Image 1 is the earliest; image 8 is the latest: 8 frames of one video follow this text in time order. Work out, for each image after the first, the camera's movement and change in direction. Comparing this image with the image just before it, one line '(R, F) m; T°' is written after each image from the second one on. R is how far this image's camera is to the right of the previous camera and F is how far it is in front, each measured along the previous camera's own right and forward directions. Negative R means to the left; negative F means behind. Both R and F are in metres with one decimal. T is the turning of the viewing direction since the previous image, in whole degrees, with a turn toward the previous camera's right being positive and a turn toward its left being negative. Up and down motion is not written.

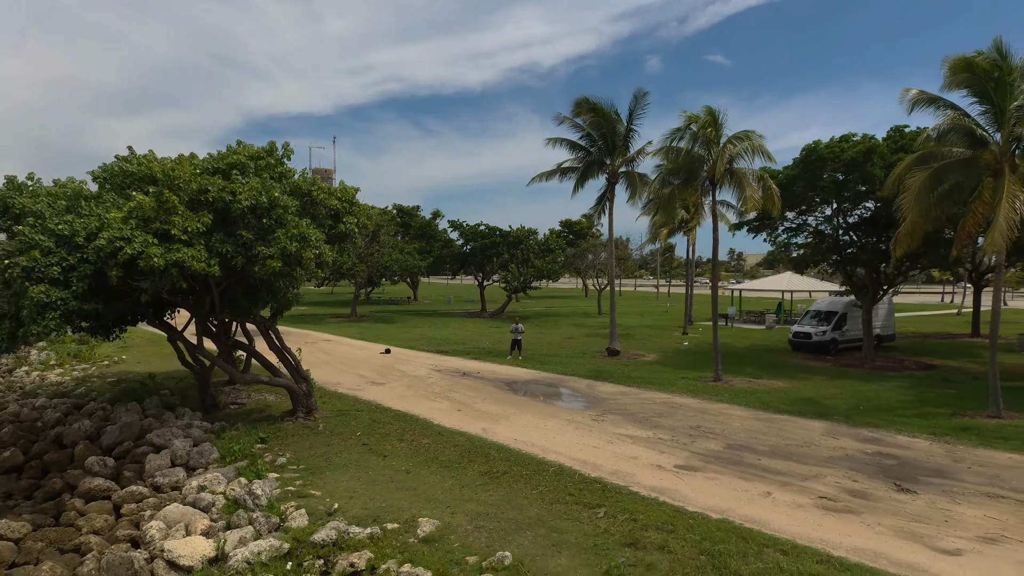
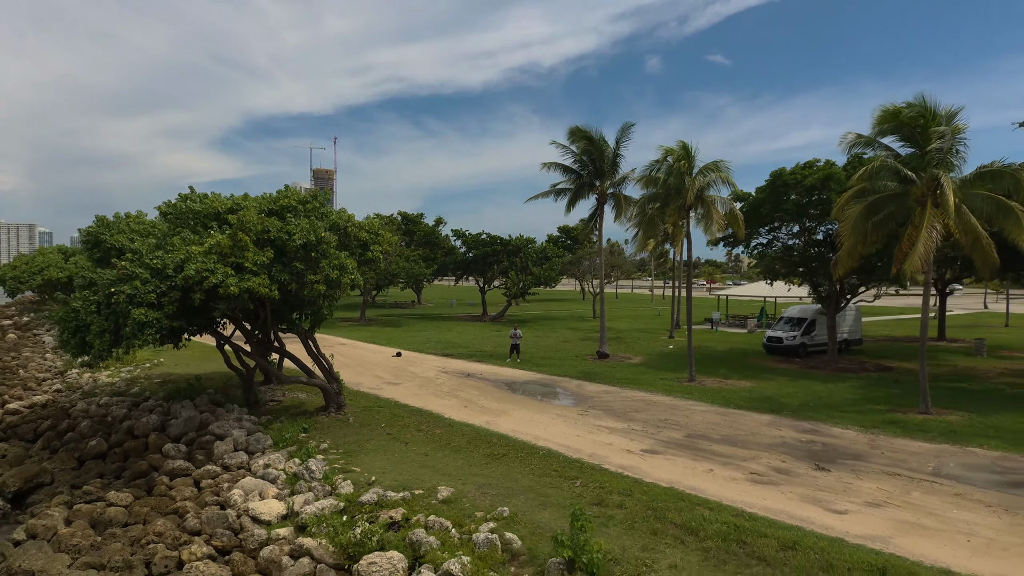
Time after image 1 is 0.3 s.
(0.0, -2.0) m; 0°
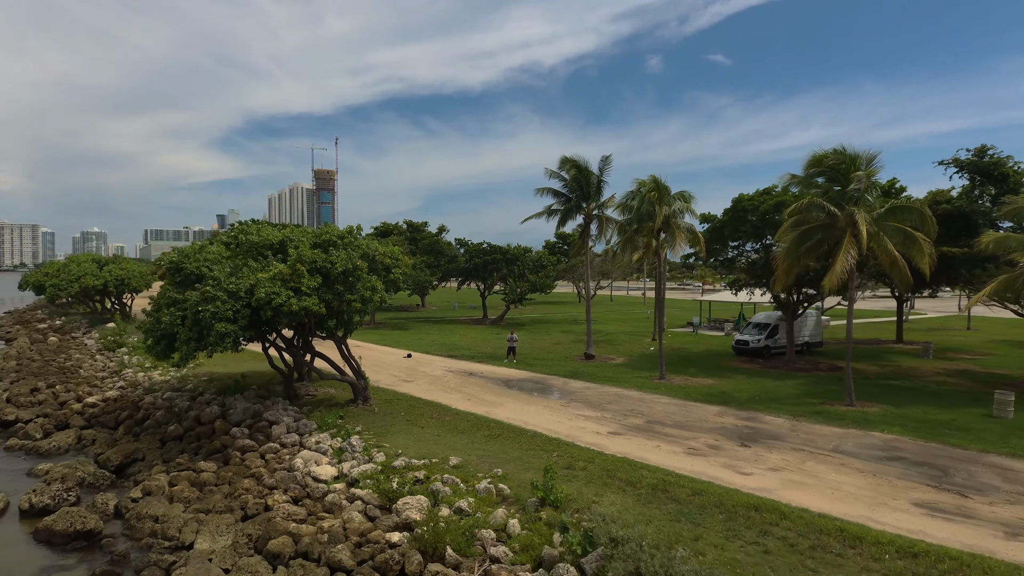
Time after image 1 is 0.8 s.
(+0.1, -2.8) m; 0°
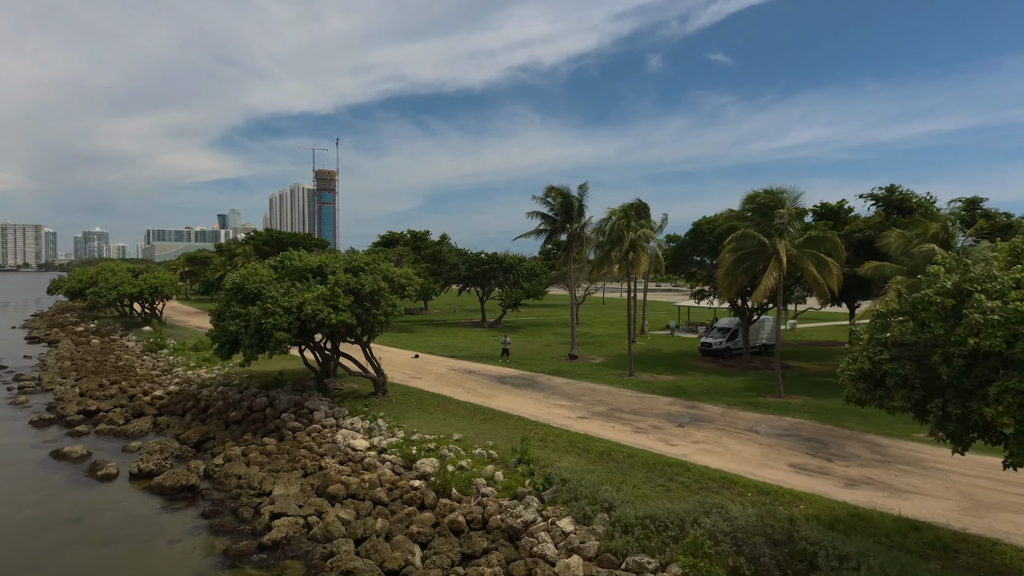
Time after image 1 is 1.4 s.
(+0.3, -3.7) m; 0°
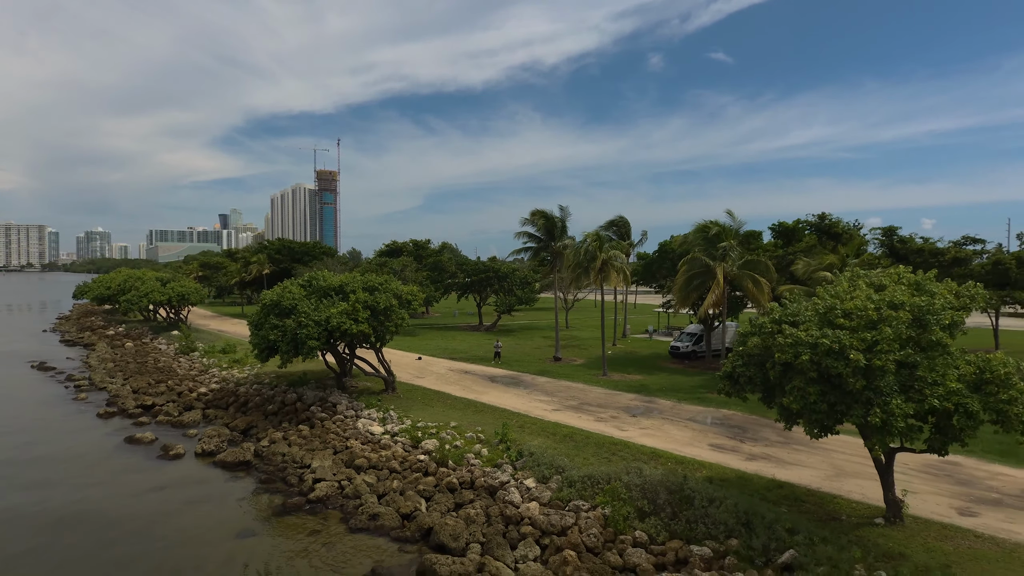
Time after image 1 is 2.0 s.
(+0.4, -3.9) m; 0°
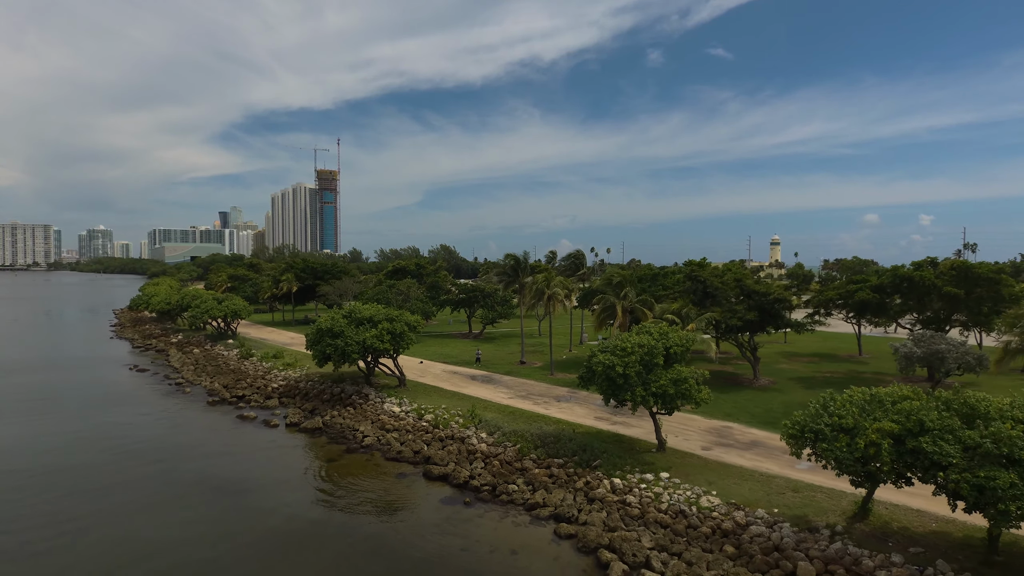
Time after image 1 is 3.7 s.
(+1.4, -11.8) m; 0°
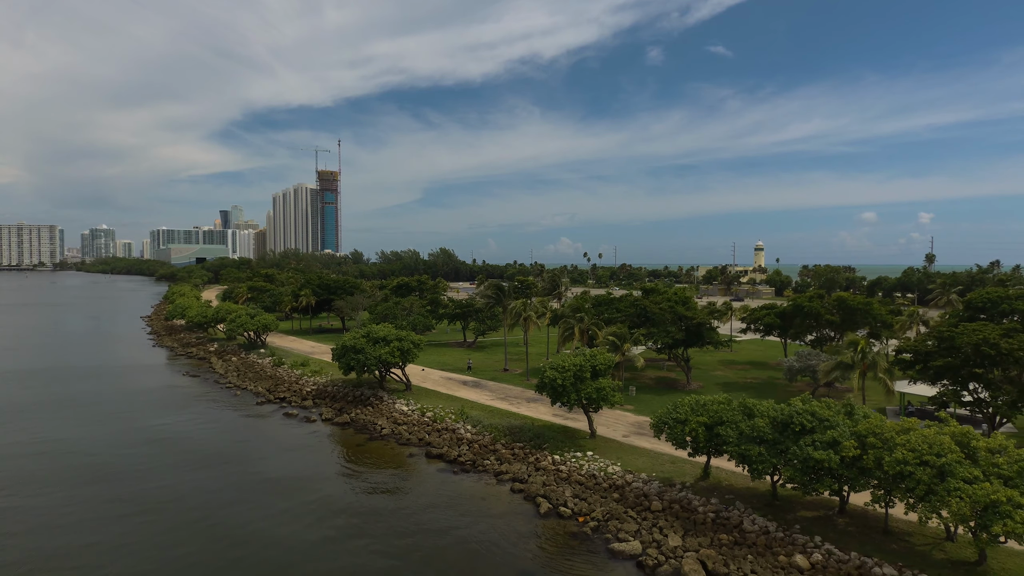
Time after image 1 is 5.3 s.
(+1.2, -10.0) m; 0°
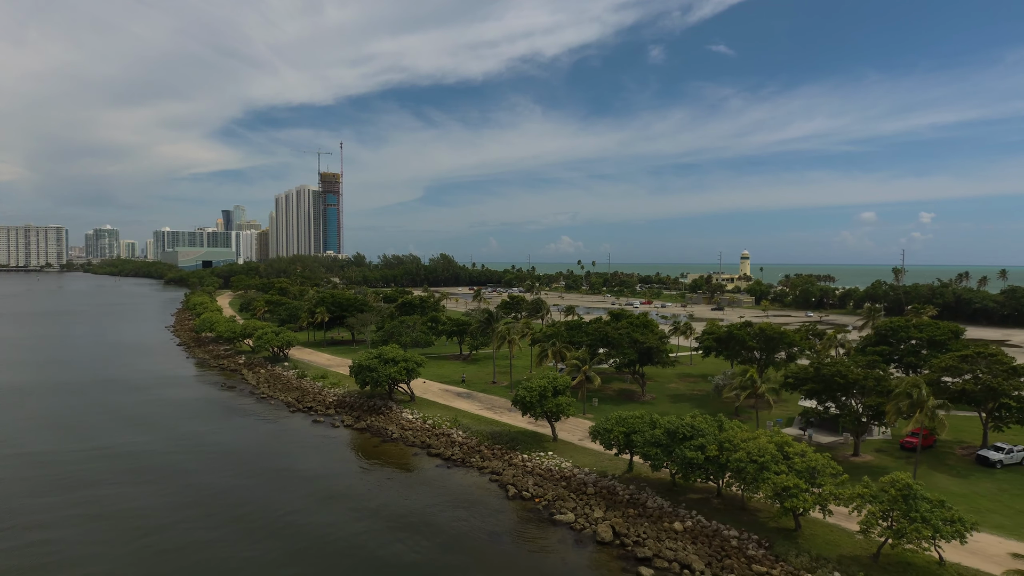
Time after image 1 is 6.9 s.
(+1.3, -10.2) m; 0°
